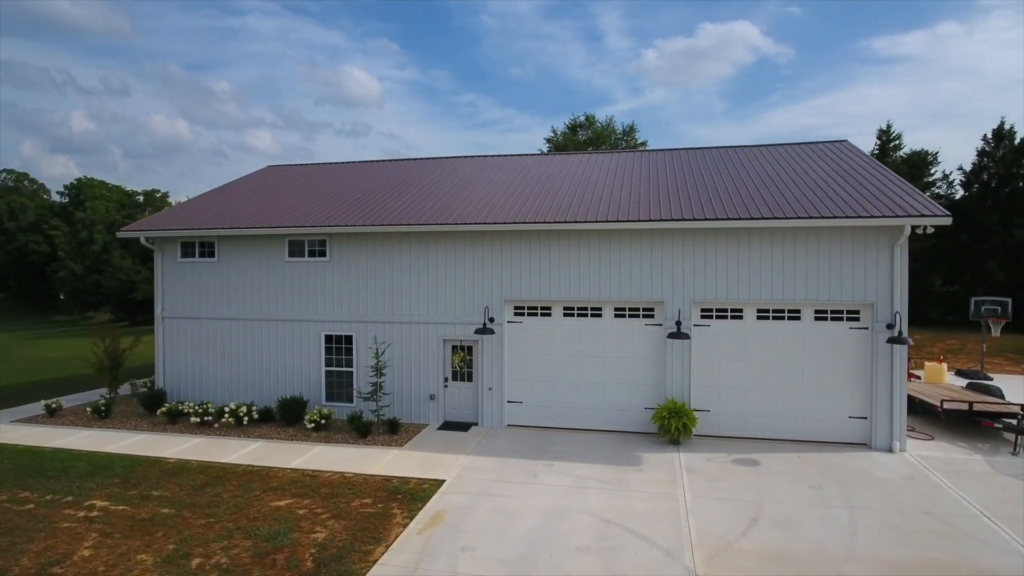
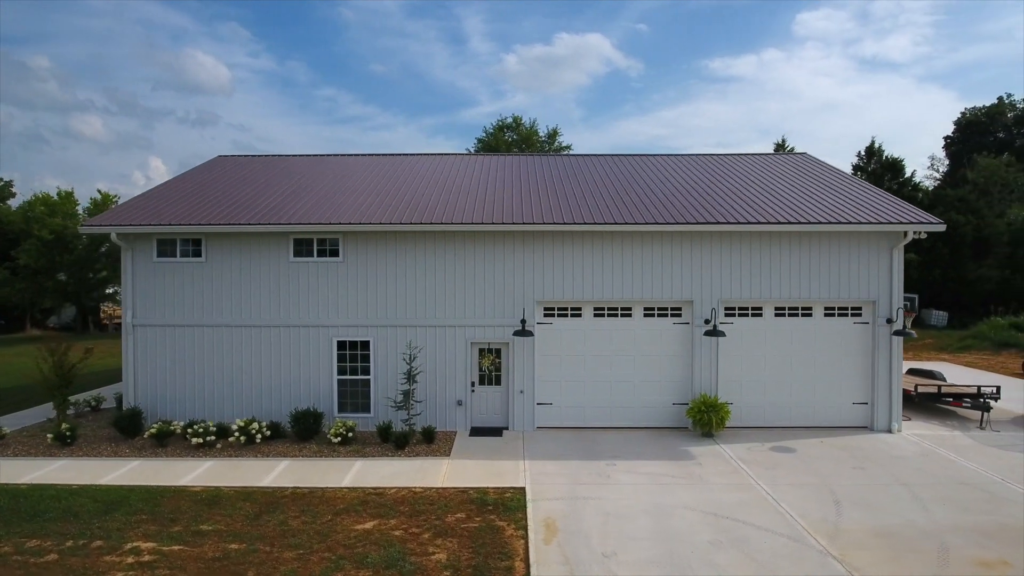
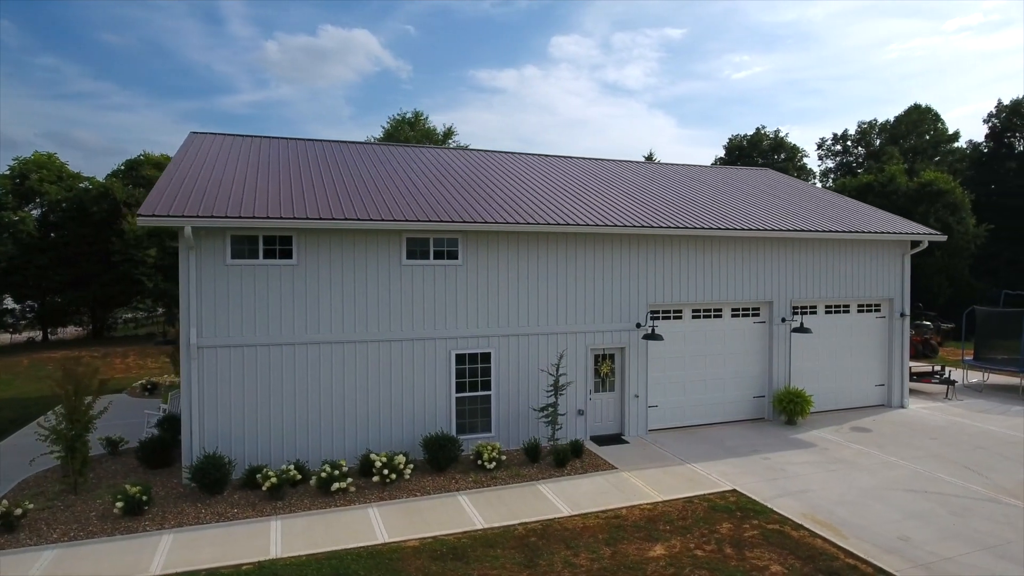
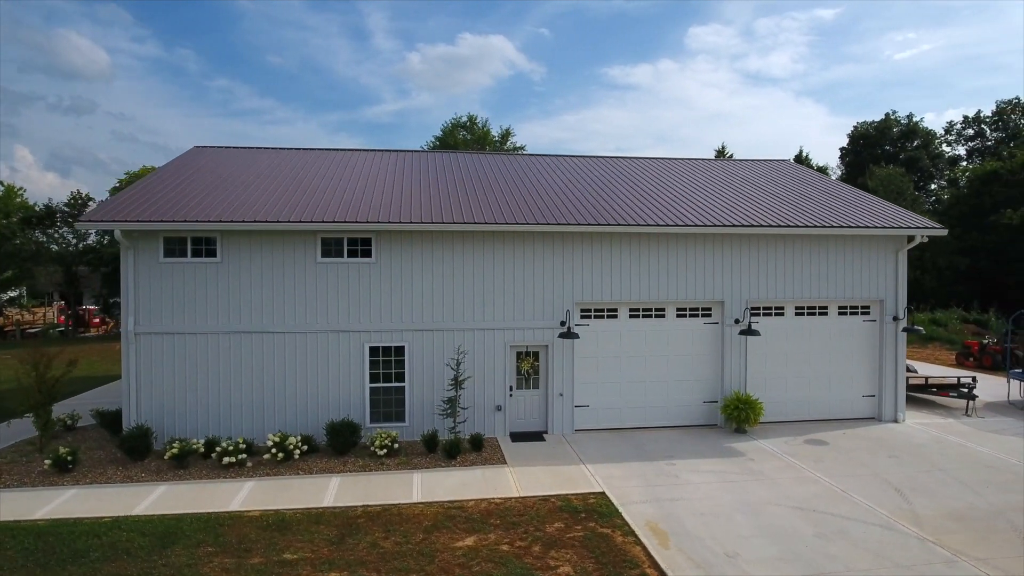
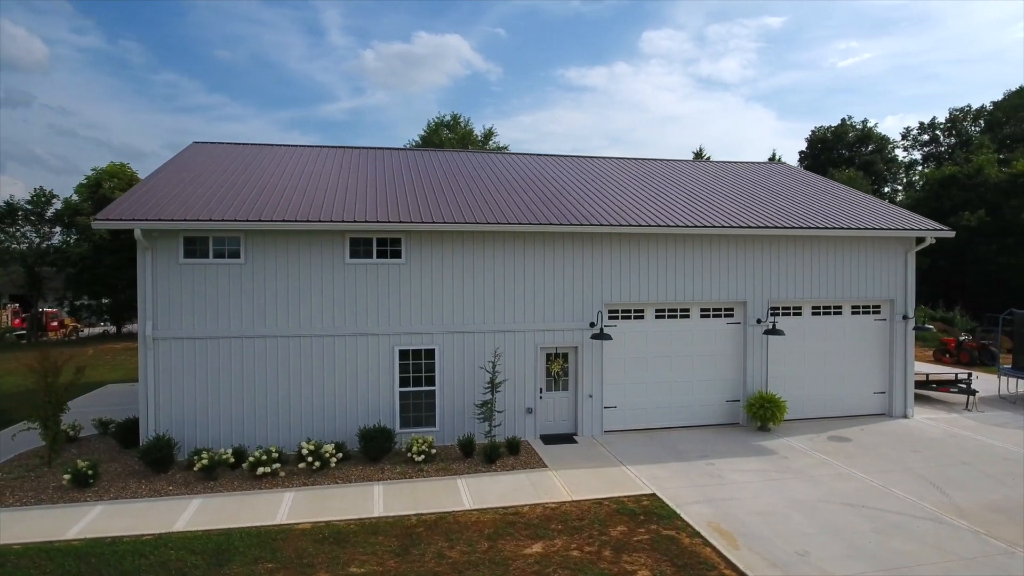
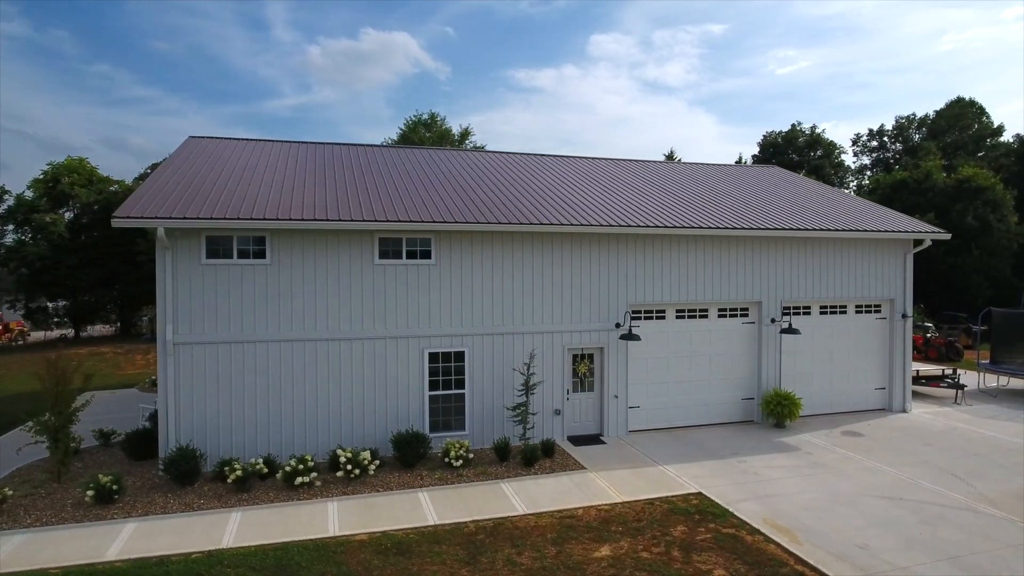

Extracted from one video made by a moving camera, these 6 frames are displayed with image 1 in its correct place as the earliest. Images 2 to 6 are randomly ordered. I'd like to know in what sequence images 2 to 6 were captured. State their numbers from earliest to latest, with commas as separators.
2, 4, 5, 6, 3
